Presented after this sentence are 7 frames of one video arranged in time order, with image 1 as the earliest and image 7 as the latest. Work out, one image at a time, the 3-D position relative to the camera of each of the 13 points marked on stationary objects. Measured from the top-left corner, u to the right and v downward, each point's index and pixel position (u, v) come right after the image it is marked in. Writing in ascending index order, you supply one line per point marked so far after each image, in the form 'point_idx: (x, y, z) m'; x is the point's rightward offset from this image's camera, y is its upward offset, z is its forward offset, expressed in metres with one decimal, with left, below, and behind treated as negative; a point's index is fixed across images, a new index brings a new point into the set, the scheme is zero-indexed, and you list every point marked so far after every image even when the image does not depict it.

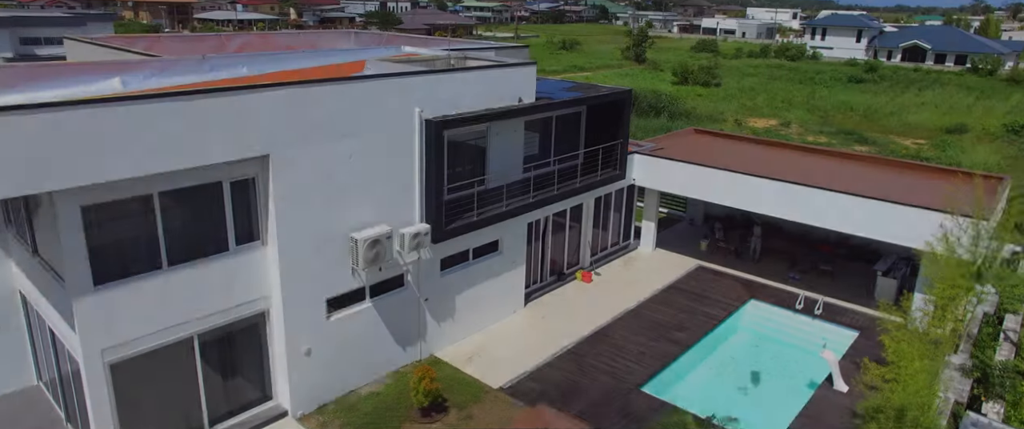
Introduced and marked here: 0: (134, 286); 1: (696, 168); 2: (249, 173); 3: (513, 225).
0: (-5.1, -1.0, +8.9) m
1: (+4.4, +1.1, +15.8) m
2: (-3.9, +0.6, +9.7) m
3: (0.0, -0.2, +14.1) m
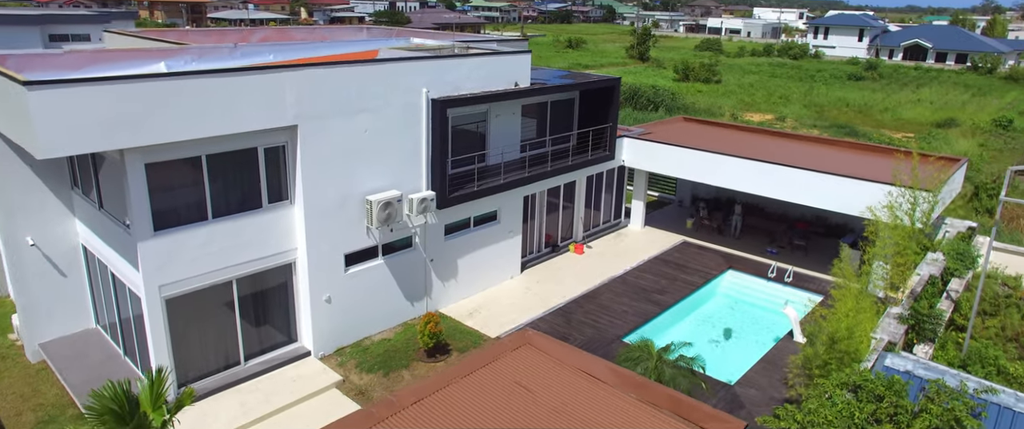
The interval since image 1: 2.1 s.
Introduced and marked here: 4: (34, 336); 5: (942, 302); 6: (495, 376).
0: (-5.2, -0.3, +10.5) m
1: (+4.4, +1.7, +17.4) m
2: (-4.0, +1.3, +11.3) m
3: (-0.1, +0.4, +15.7) m
4: (-8.9, -2.3, +12.5) m
5: (+8.9, -1.8, +13.7) m
6: (-0.2, -2.0, +8.3) m
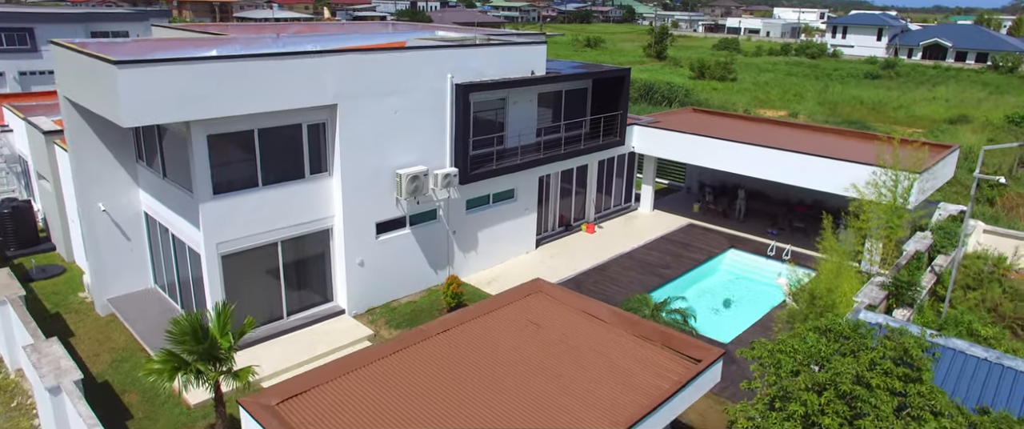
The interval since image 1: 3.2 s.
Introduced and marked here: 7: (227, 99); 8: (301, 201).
0: (-5.0, +0.3, +12.0) m
1: (+4.8, +2.2, +18.6) m
2: (-3.7, +1.9, +12.8) m
3: (+0.3, +1.0, +17.1) m
4: (-8.6, -1.6, +14.0) m
5: (+9.3, -1.3, +14.8) m
6: (0.0, -1.4, +9.6) m
7: (-4.8, +1.9, +11.1) m
8: (-4.1, +0.3, +12.9) m
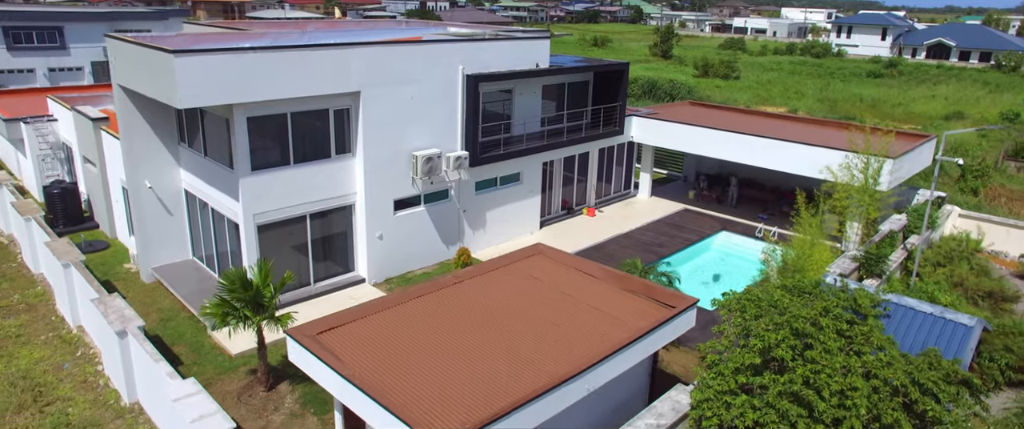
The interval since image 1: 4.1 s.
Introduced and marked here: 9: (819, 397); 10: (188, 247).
0: (-4.9, +0.8, +13.5) m
1: (+5.0, +2.7, +19.9) m
2: (-3.6, +2.4, +14.2) m
3: (+0.5, +1.5, +18.5) m
4: (-8.5, -1.1, +15.5) m
5: (+9.4, -0.9, +16.1) m
6: (+0.1, -0.9, +11.0) m
7: (-4.7, +2.5, +12.6) m
8: (-4.0, +0.8, +14.4) m
9: (+3.9, -2.3, +8.5) m
10: (-7.9, -0.8, +16.2) m
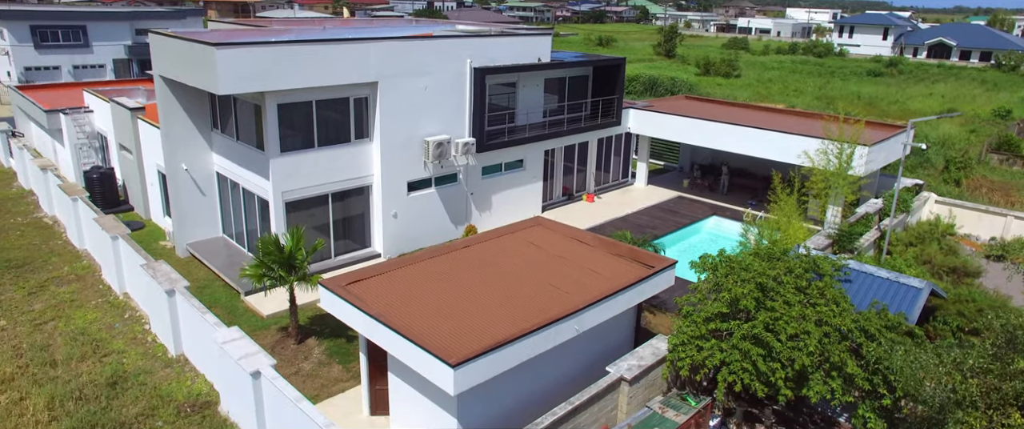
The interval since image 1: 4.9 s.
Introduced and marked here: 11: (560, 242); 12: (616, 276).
0: (-4.8, +1.3, +15.0) m
1: (+5.1, +3.2, +21.3) m
2: (-3.5, +2.9, +15.7) m
3: (+0.6, +1.9, +19.9) m
4: (-8.4, -0.6, +17.0) m
5: (+9.5, -0.4, +17.5) m
6: (+0.1, -0.4, +12.5) m
7: (-4.6, +3.0, +14.1) m
8: (-3.9, +1.3, +15.8) m
9: (+3.9, -1.9, +9.9) m
10: (-7.8, -0.3, +17.7) m
11: (+0.9, -0.5, +12.3) m
12: (+1.7, -1.0, +10.8) m
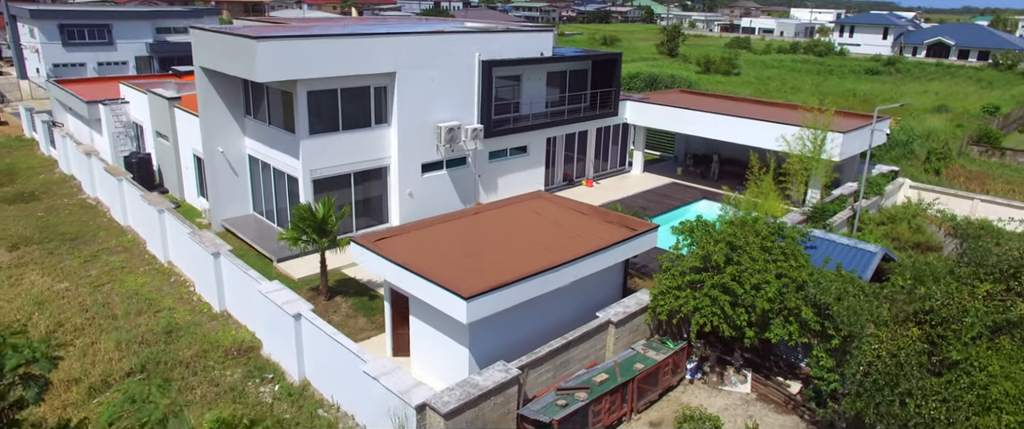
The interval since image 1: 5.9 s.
0: (-4.7, +1.9, +16.7) m
1: (+5.3, +3.7, +23.0) m
2: (-3.4, +3.5, +17.4) m
3: (+0.8, +2.5, +21.6) m
4: (-8.3, 0.0, +18.8) m
5: (+9.6, +0.1, +19.1) m
6: (+0.2, +0.1, +14.2) m
7: (-4.5, +3.5, +15.8) m
8: (-3.8, +1.9, +17.6) m
9: (+4.0, -1.3, +11.6) m
10: (-7.7, +0.3, +19.5) m
11: (+1.0, +0.1, +14.1) m
12: (+1.8, -0.4, +12.5) m
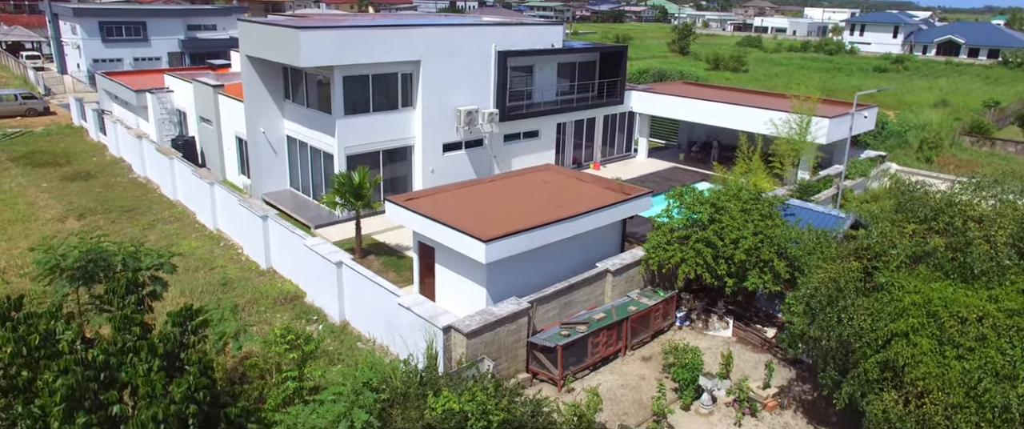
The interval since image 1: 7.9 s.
0: (-4.3, +2.7, +18.7) m
1: (+5.8, +4.4, +24.8) m
2: (-3.0, +4.2, +19.4) m
3: (+1.2, +3.3, +23.5) m
4: (-7.9, +0.8, +20.9) m
5: (+10.0, +0.8, +20.8) m
6: (+0.5, +0.9, +16.1) m
7: (-4.2, +4.3, +17.8) m
8: (-3.5, +2.6, +19.6) m
9: (+4.2, -0.6, +13.4) m
10: (-7.3, +1.1, +21.5) m
11: (+1.3, +0.8, +15.9) m
12: (+2.0, +0.3, +14.4) m
